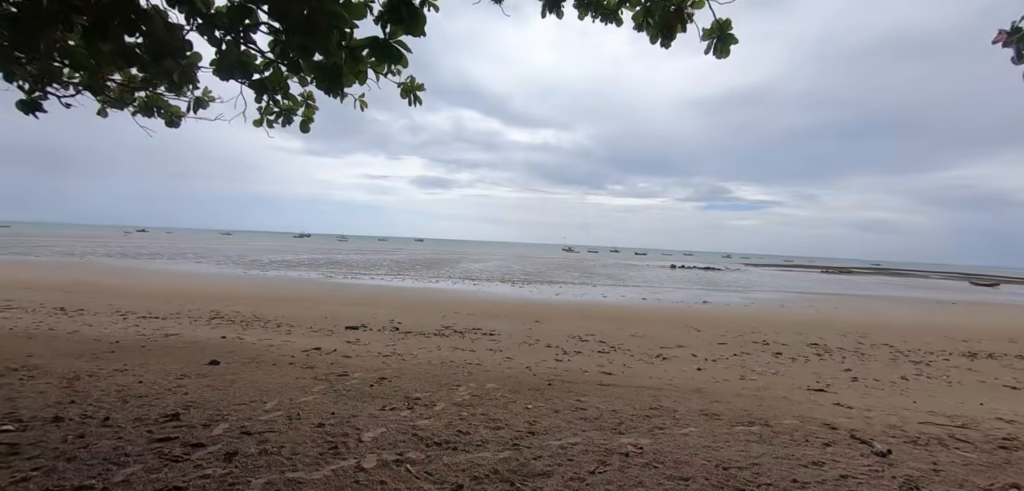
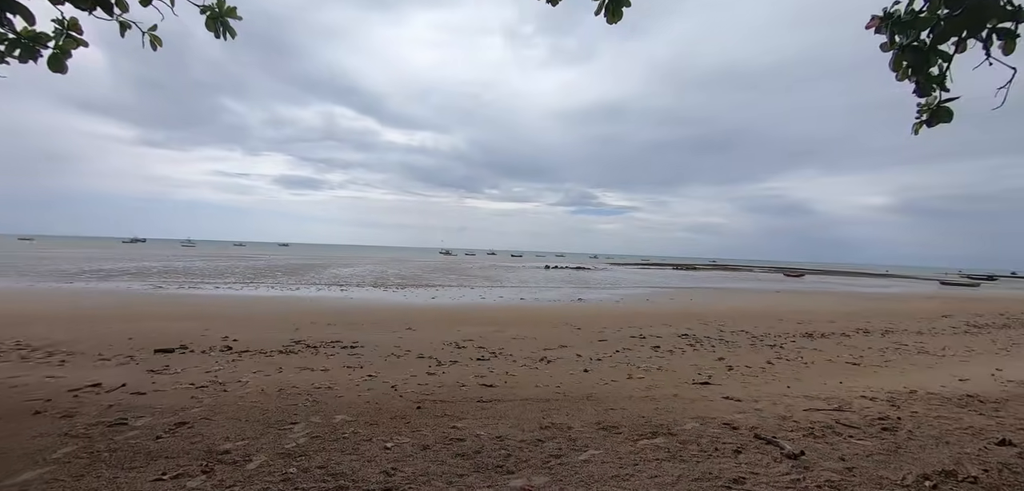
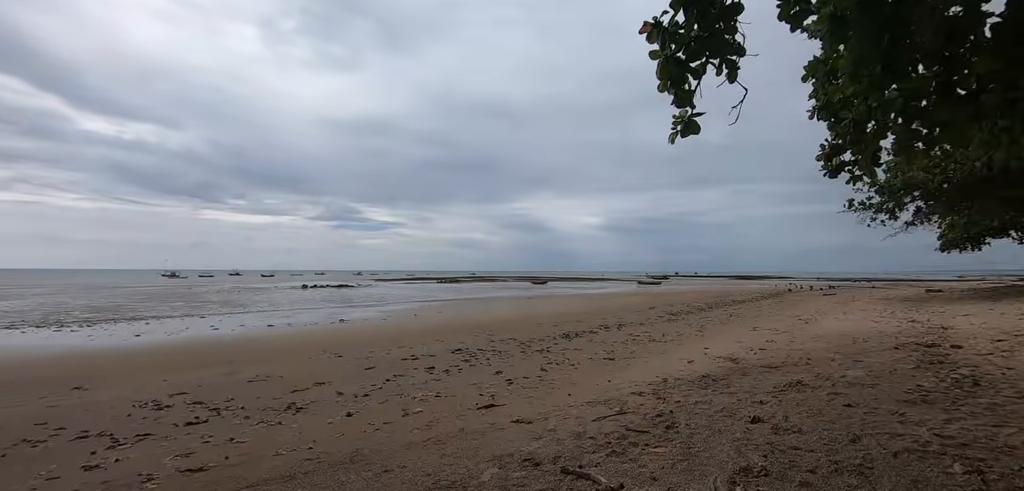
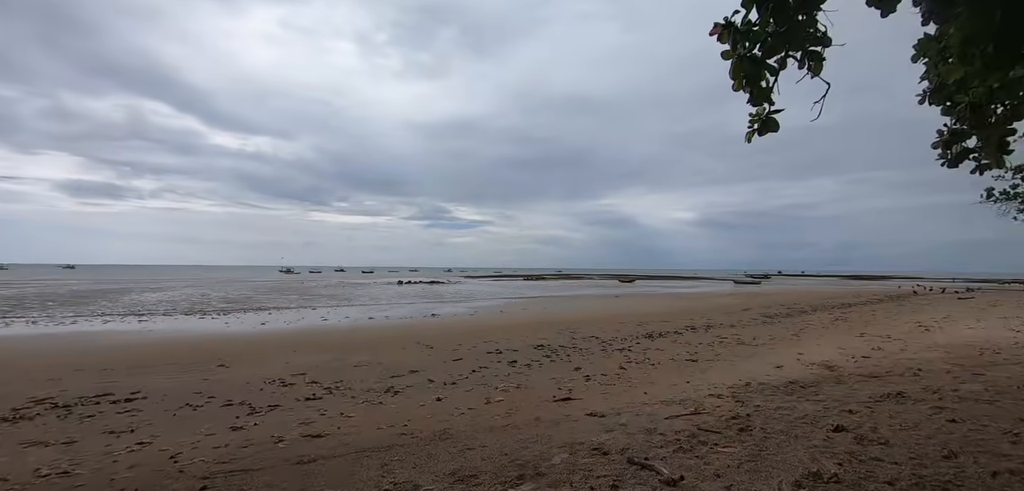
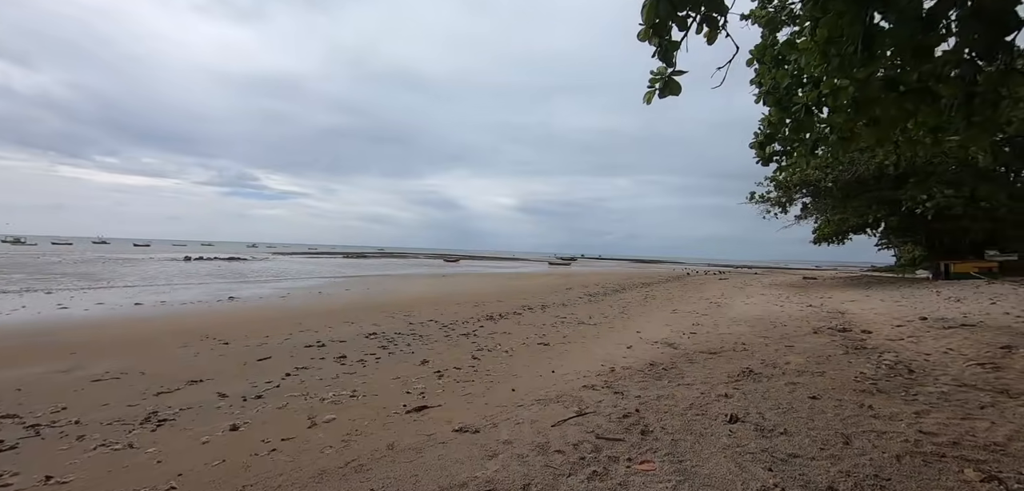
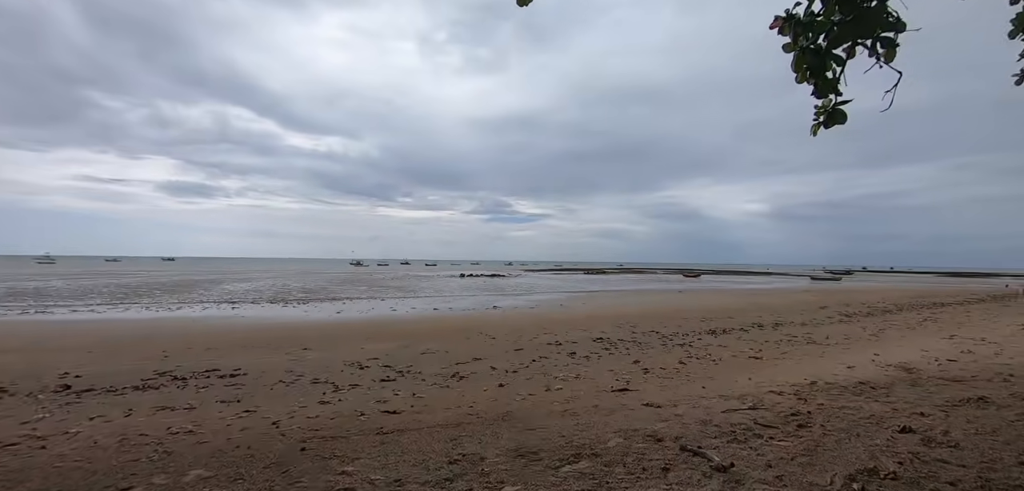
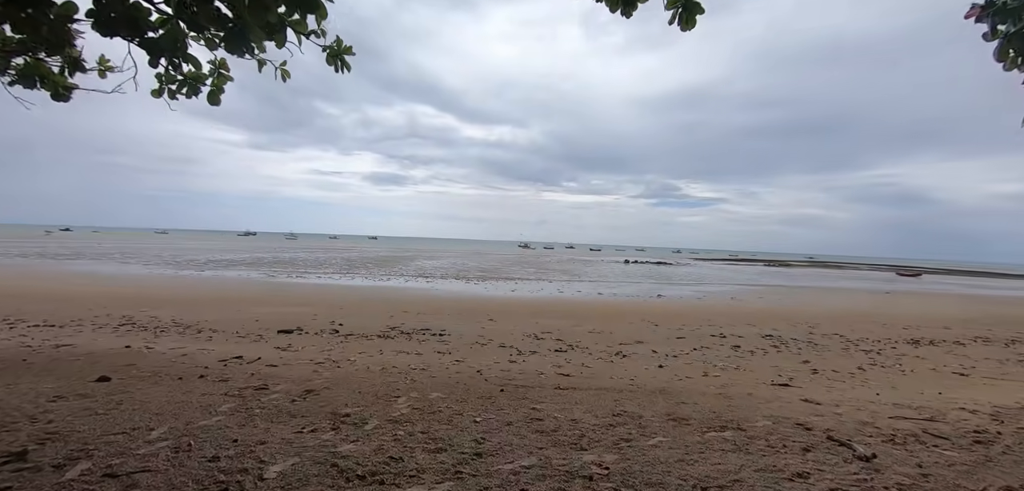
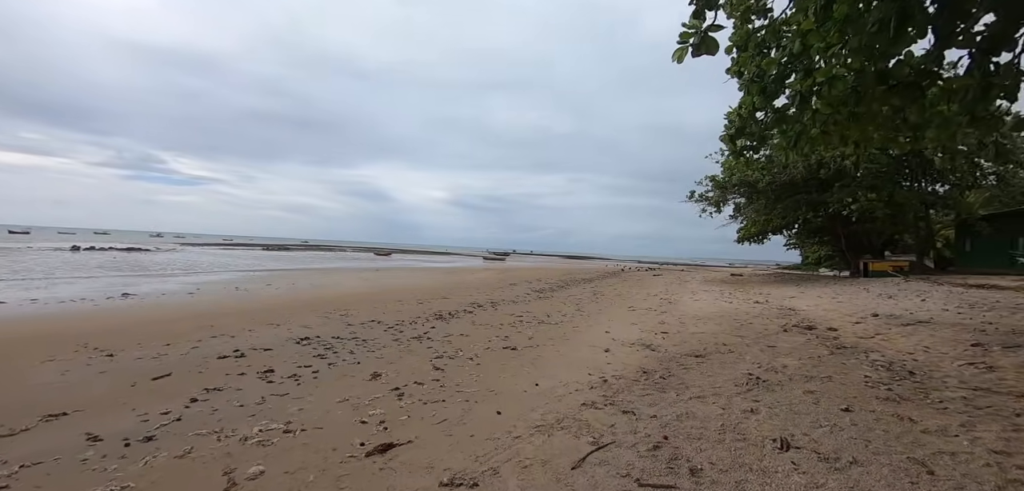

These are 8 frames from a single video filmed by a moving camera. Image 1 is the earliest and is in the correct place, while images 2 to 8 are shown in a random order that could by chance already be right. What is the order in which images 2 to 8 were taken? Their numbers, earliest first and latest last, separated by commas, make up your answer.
7, 2, 6, 4, 3, 5, 8
